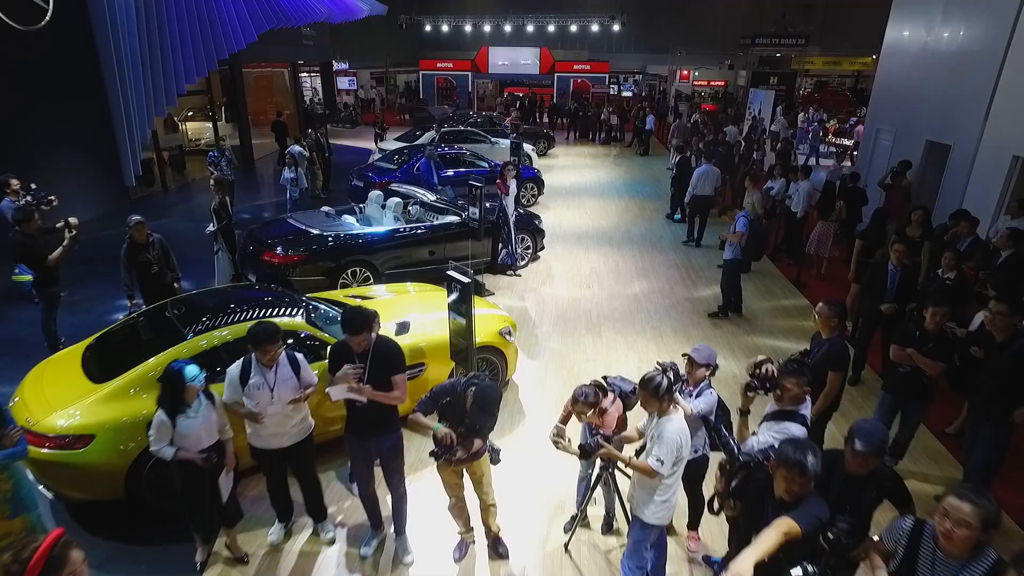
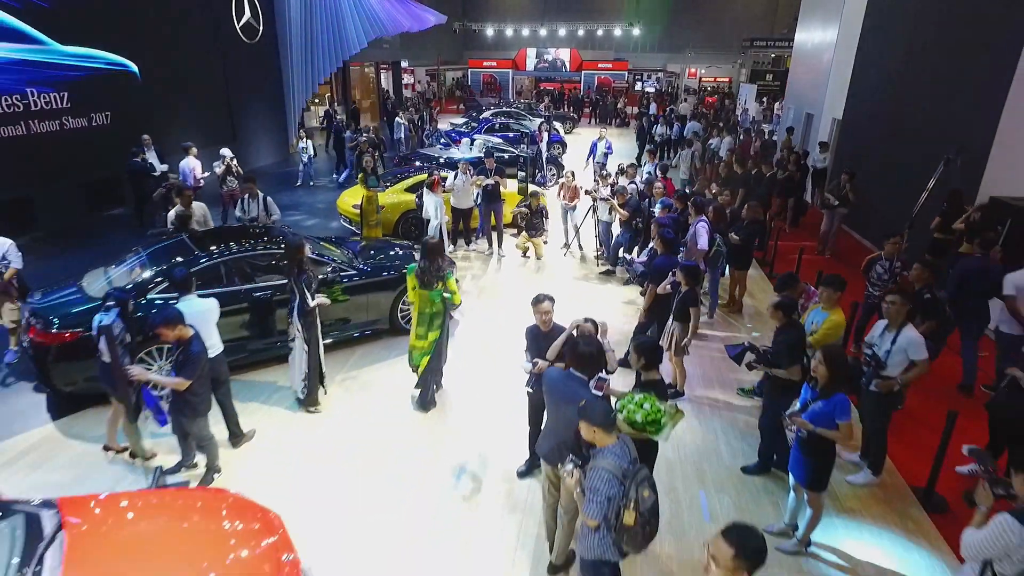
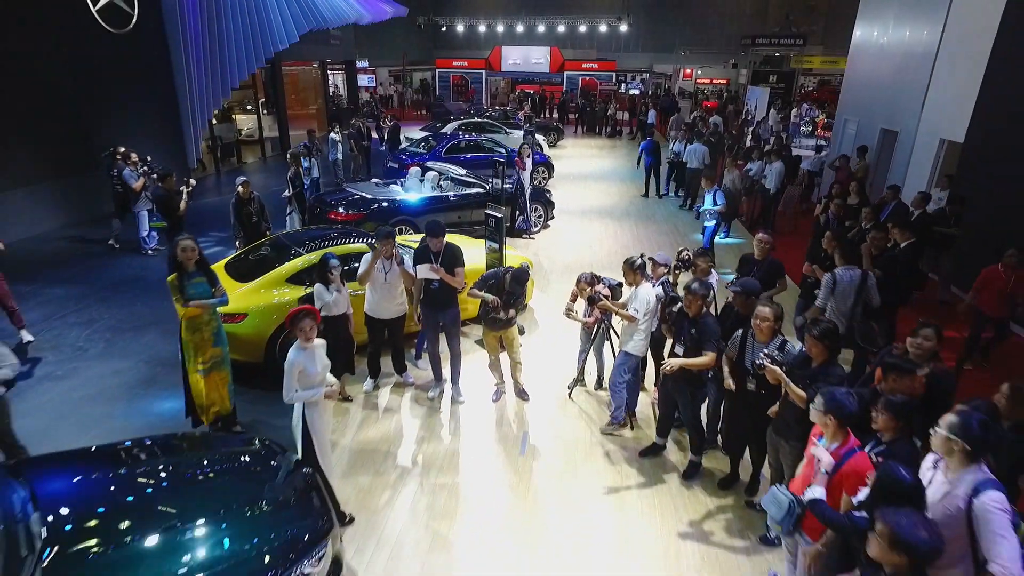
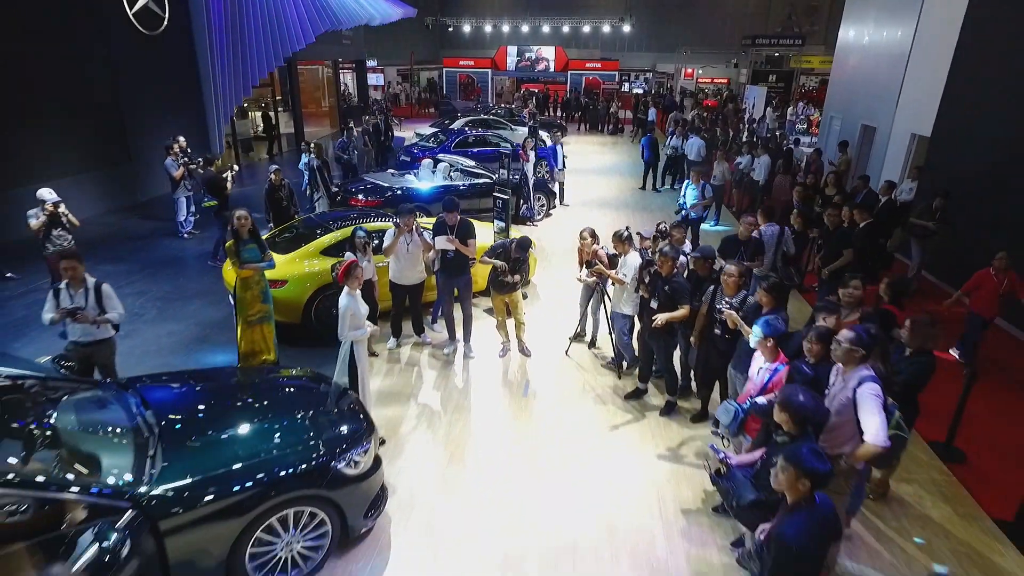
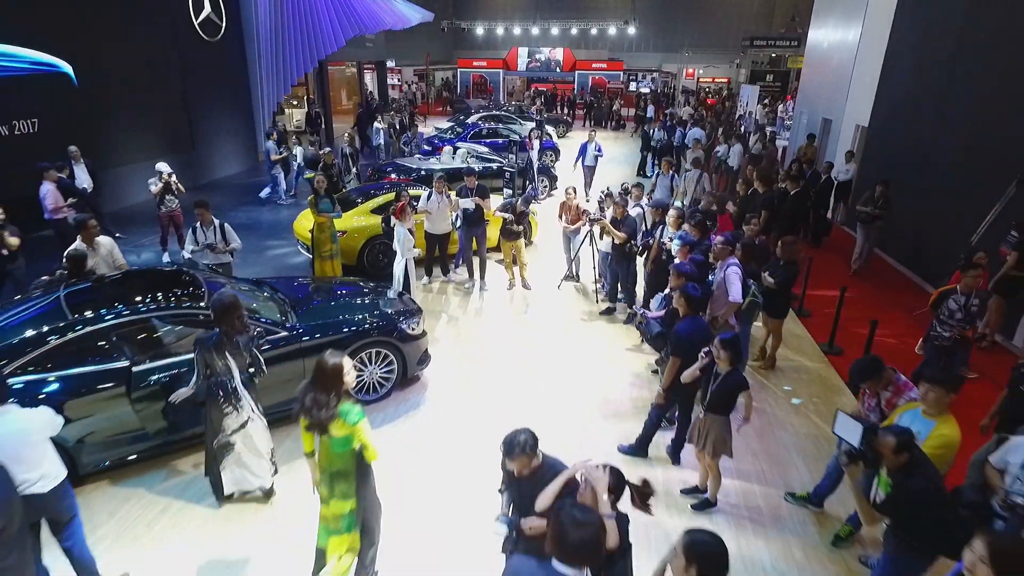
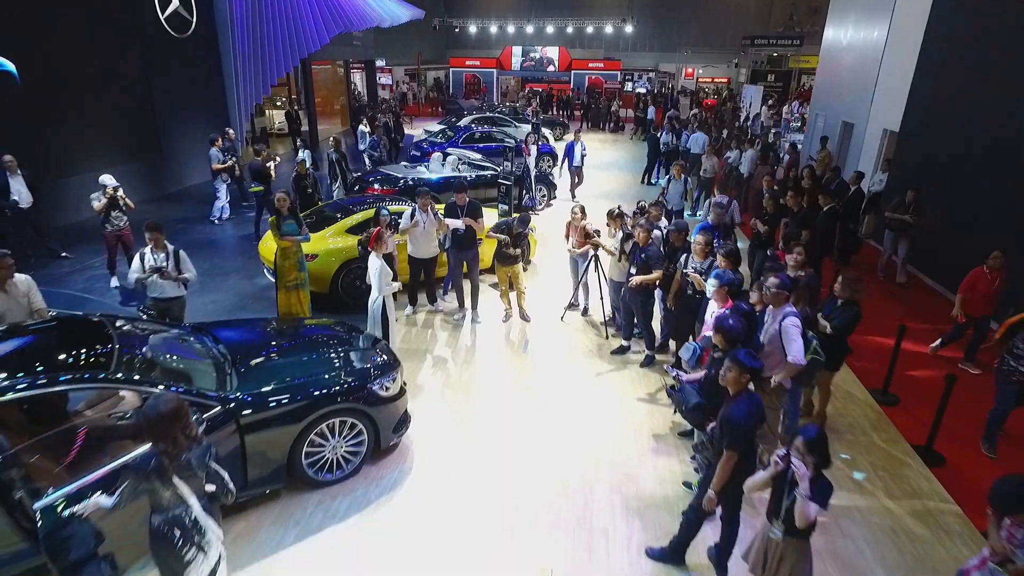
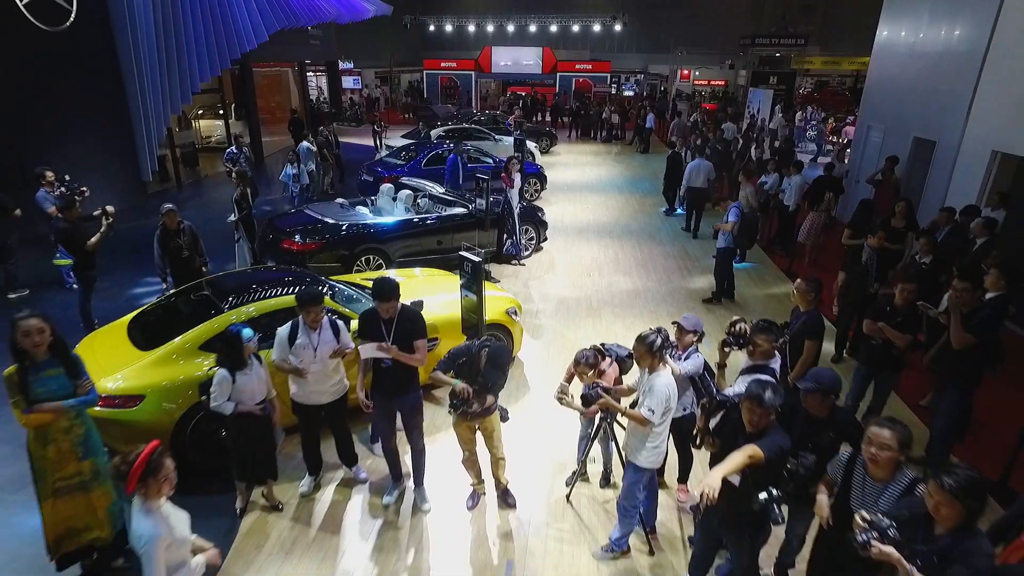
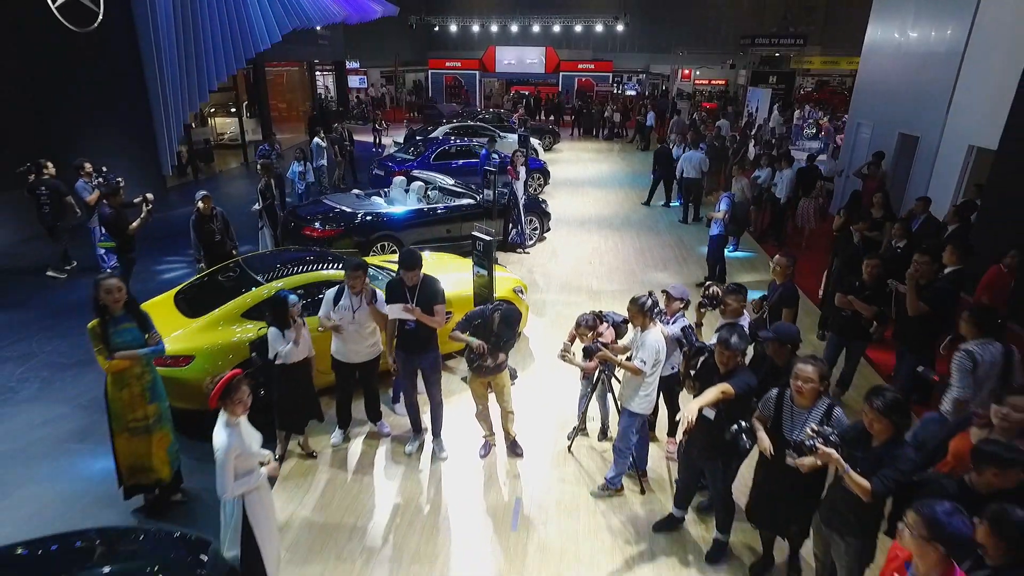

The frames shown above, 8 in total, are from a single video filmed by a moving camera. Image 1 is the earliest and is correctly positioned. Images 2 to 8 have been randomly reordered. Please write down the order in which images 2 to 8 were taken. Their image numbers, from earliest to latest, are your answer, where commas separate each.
7, 8, 3, 4, 6, 5, 2
